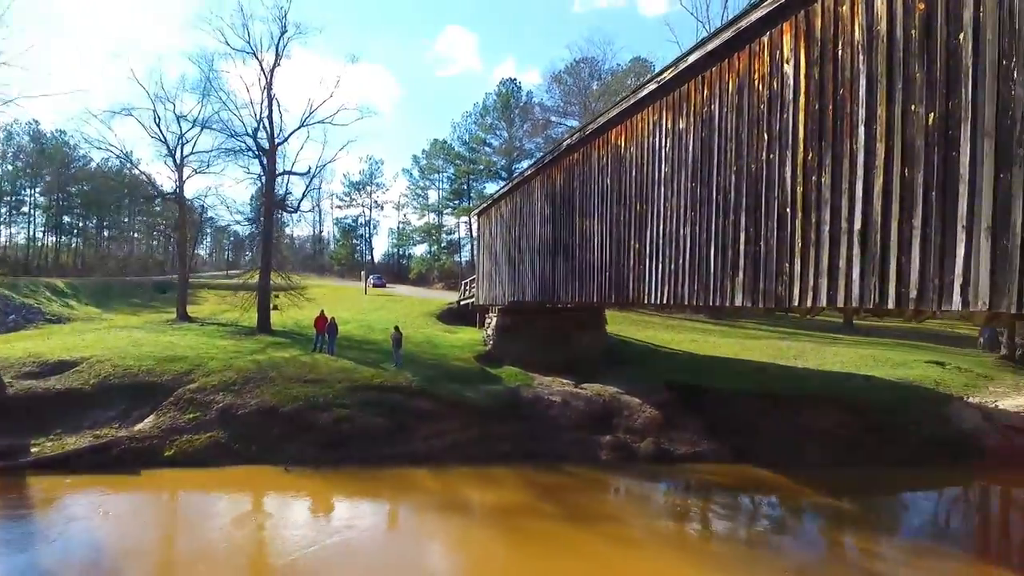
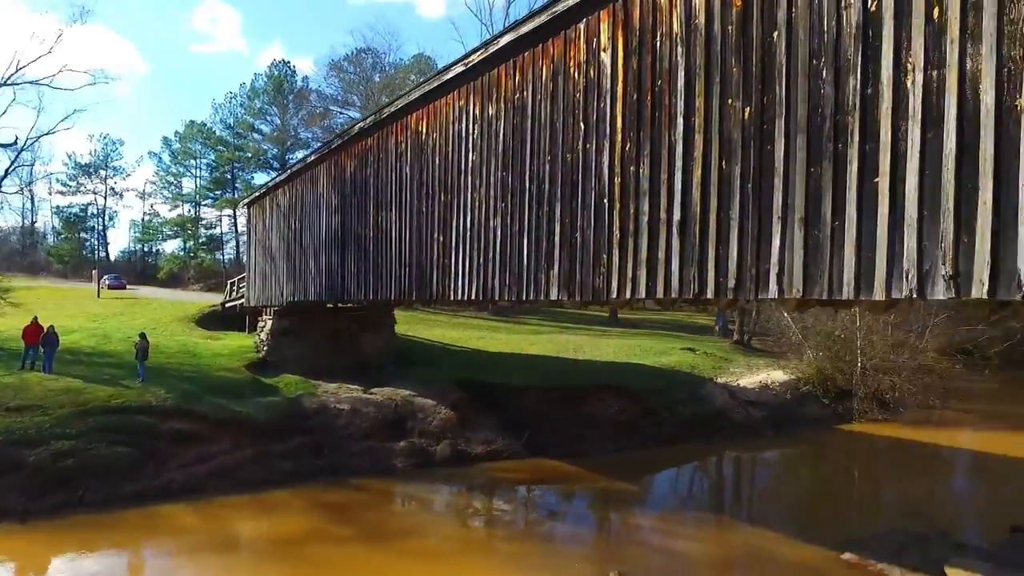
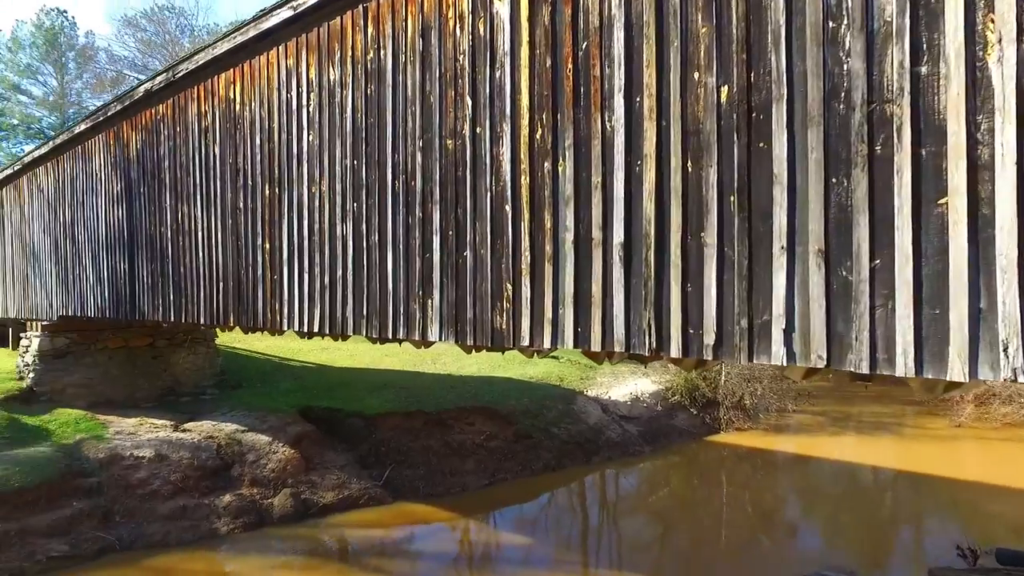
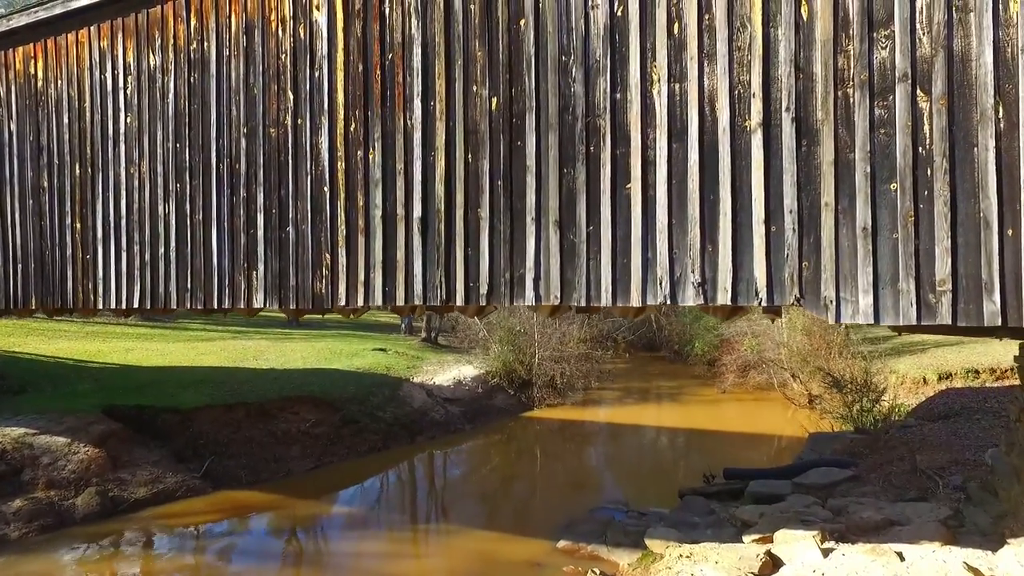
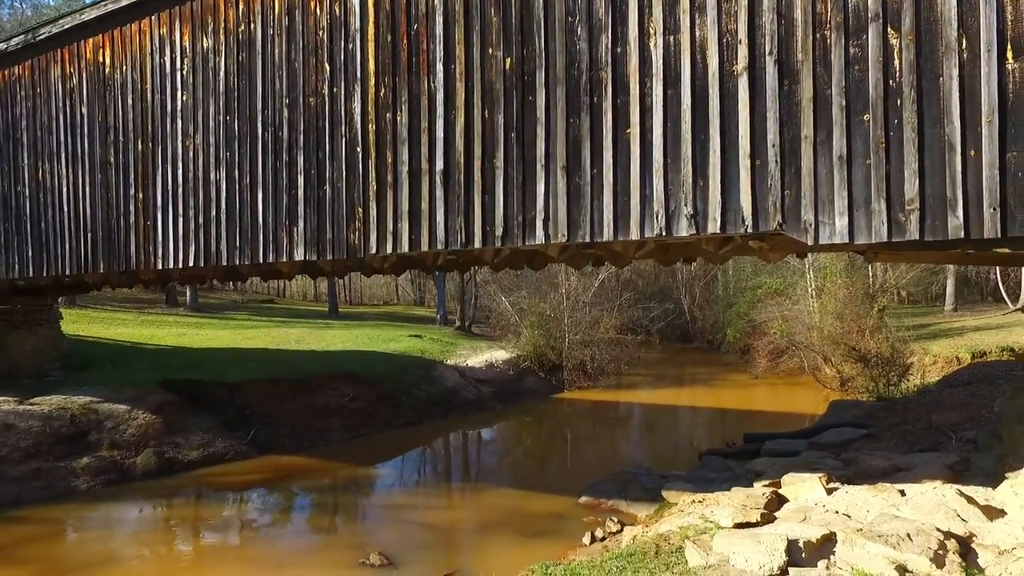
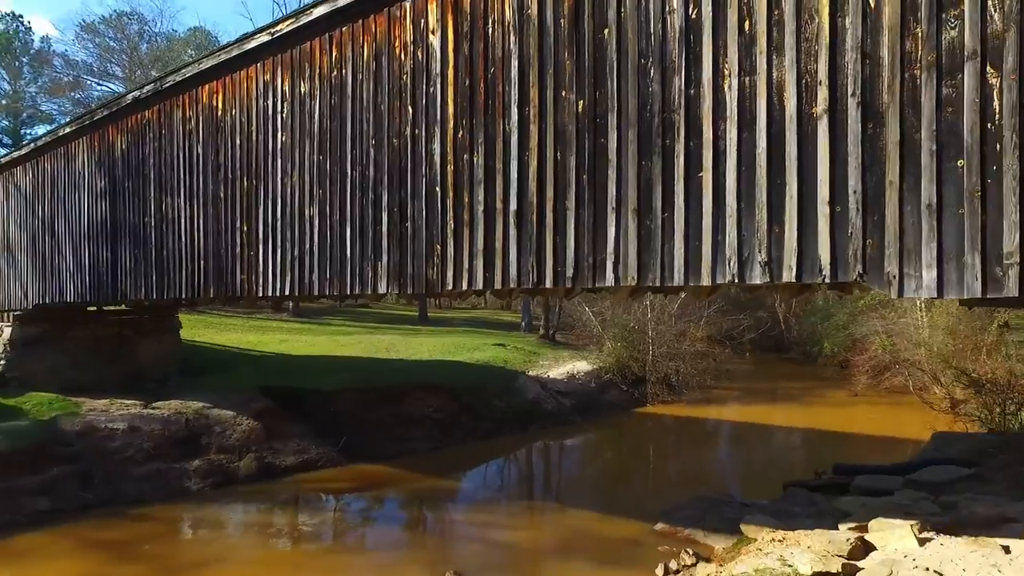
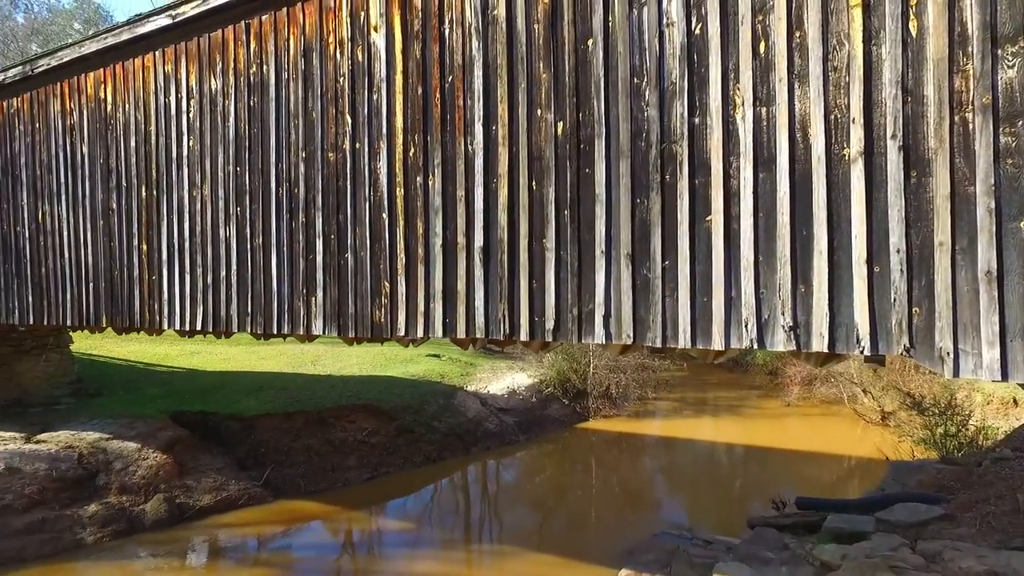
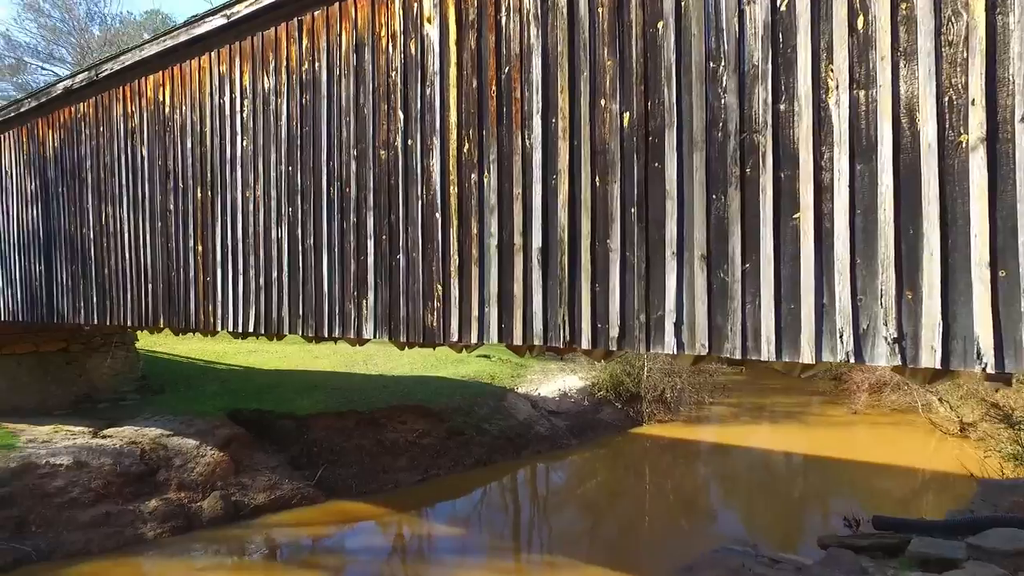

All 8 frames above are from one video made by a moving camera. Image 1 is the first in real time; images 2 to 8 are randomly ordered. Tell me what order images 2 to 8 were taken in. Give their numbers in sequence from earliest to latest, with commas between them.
2, 6, 5, 4, 7, 8, 3
